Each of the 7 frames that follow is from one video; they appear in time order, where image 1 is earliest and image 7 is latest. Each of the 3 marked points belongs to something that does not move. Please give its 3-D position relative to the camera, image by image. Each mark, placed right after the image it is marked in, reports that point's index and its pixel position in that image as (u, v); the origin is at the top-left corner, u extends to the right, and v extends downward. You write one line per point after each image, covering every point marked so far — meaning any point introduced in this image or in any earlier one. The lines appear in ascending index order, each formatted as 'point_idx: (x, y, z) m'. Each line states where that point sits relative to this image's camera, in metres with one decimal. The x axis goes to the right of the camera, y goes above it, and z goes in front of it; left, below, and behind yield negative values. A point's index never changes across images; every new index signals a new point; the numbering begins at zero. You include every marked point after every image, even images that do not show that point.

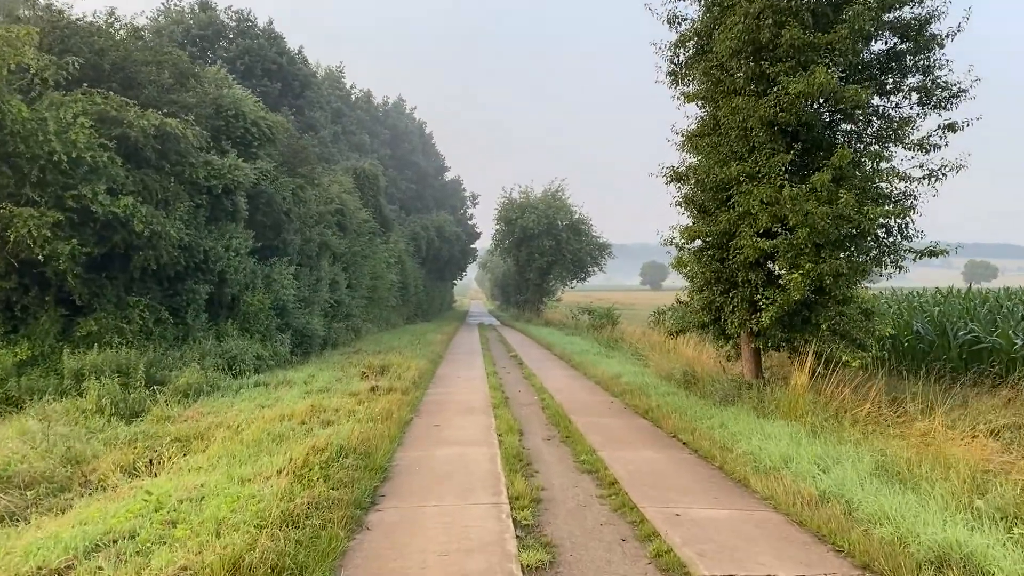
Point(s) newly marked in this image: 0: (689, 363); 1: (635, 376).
0: (+2.3, -1.0, +11.5) m
1: (+1.6, -1.2, +11.8) m
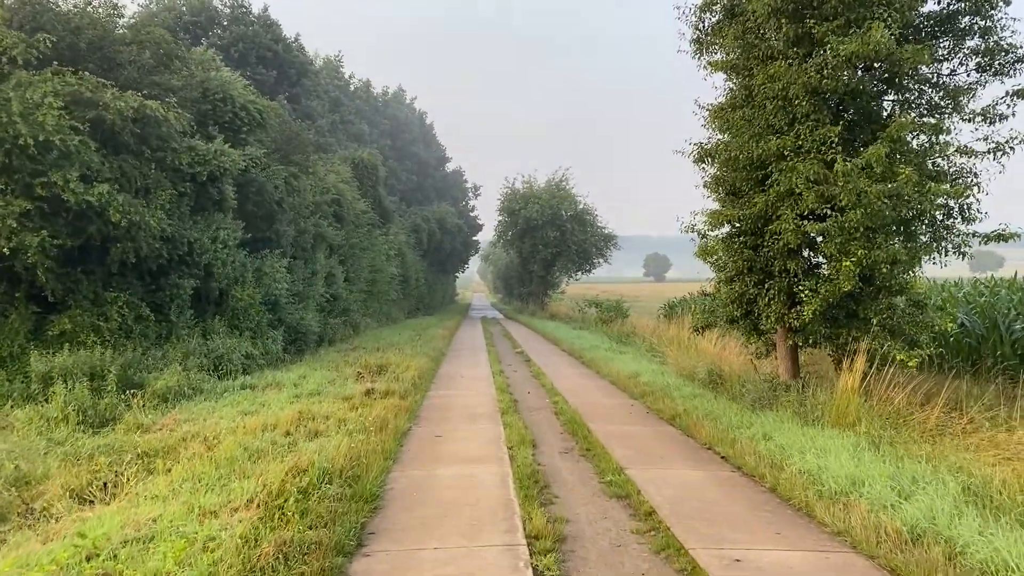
0: (+2.4, -0.9, +10.6) m
1: (+1.7, -1.1, +10.8) m
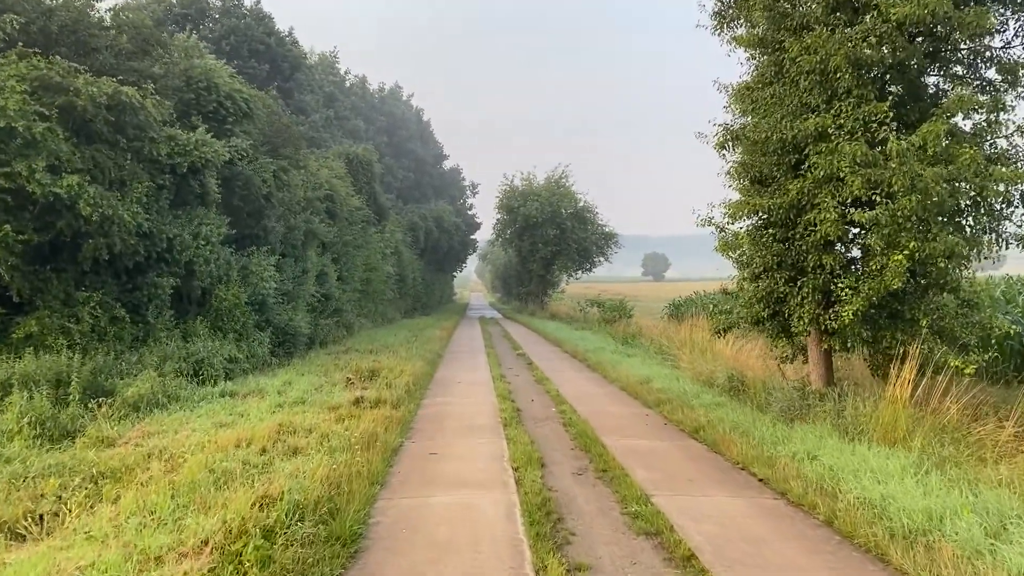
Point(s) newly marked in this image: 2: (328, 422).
0: (+2.5, -0.8, +9.8) m
1: (+1.7, -1.0, +10.0) m
2: (-1.5, -1.1, +7.4) m
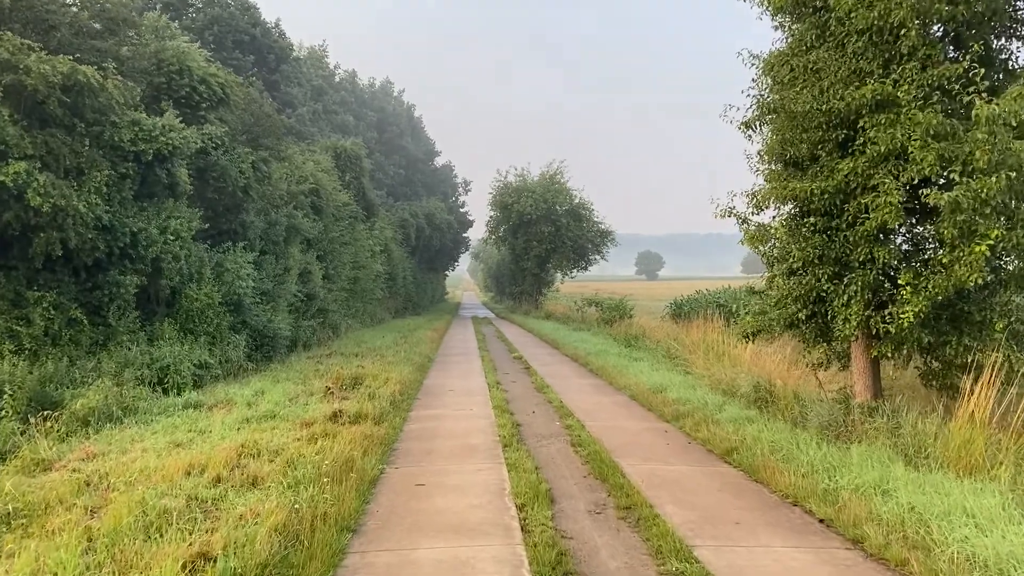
0: (+2.4, -0.8, +8.8) m
1: (+1.7, -1.0, +9.0) m
2: (-1.5, -1.1, +6.3) m
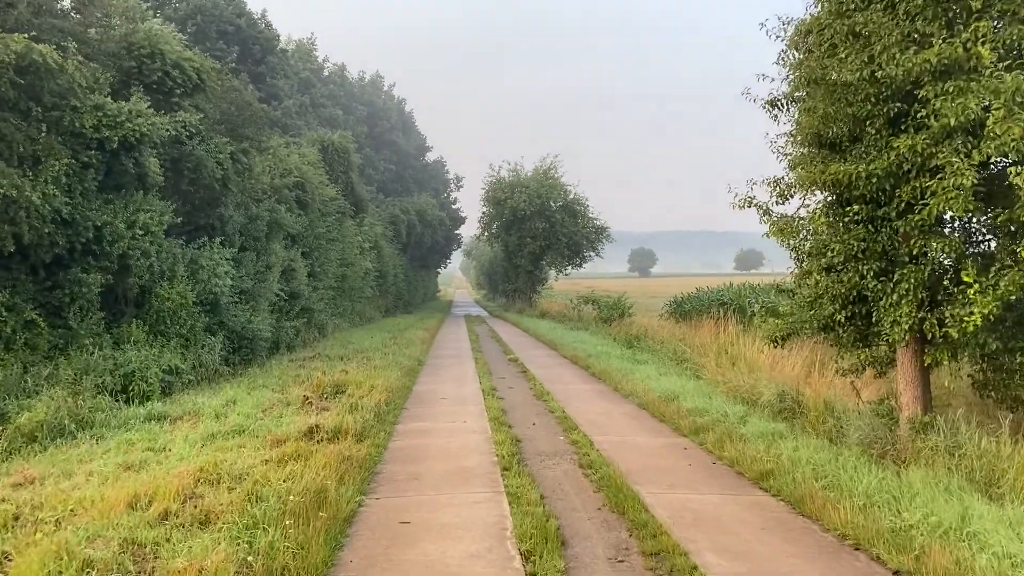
0: (+2.4, -0.8, +7.9) m
1: (+1.7, -1.0, +8.2) m
2: (-1.5, -1.1, +5.5) m
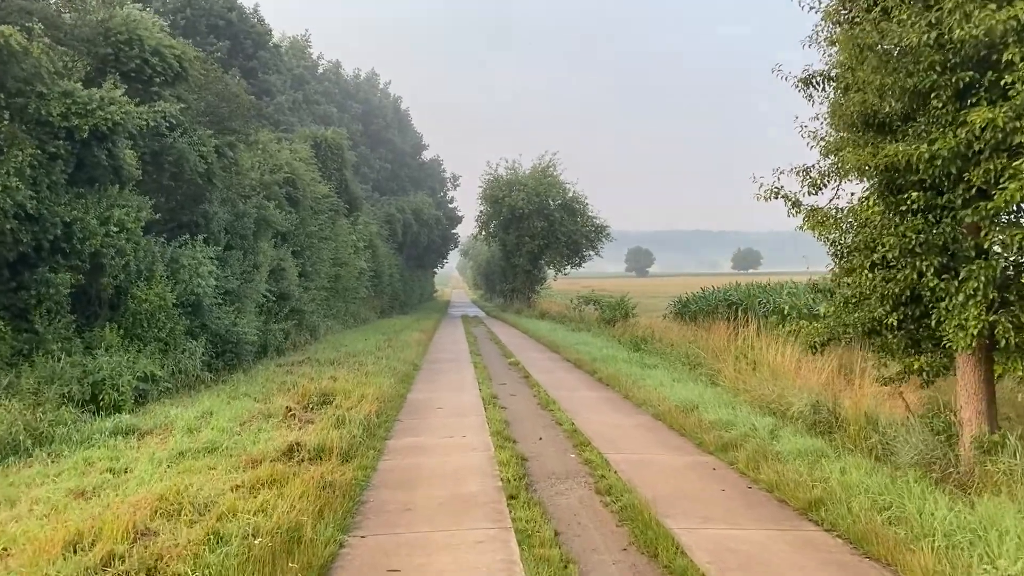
0: (+2.4, -0.8, +7.2) m
1: (+1.7, -1.0, +7.4) m
2: (-1.5, -1.1, +4.7) m
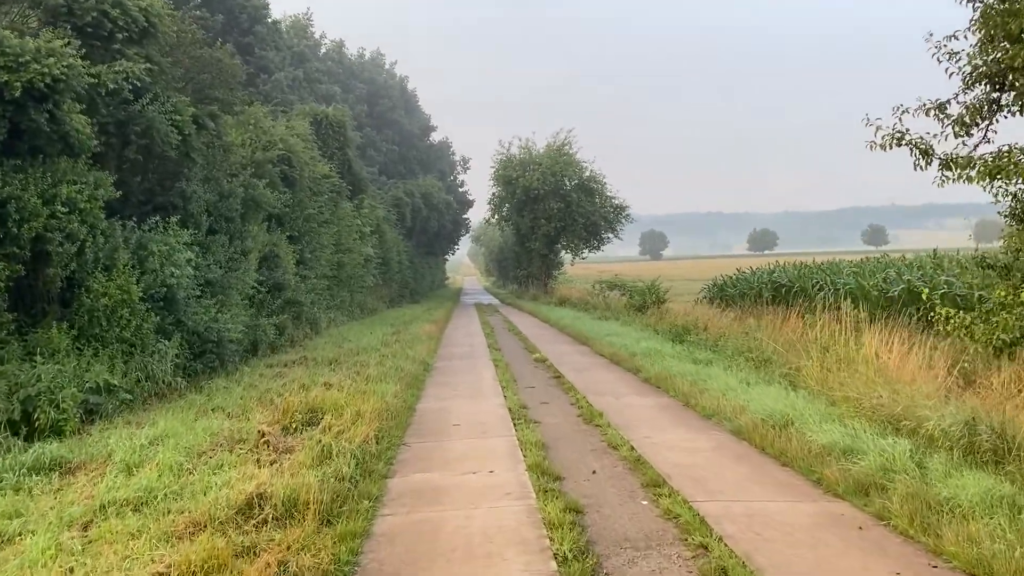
0: (+2.7, -0.6, +5.5) m
1: (+2.0, -0.9, +5.7) m
2: (-1.2, -1.1, +3.0) m
